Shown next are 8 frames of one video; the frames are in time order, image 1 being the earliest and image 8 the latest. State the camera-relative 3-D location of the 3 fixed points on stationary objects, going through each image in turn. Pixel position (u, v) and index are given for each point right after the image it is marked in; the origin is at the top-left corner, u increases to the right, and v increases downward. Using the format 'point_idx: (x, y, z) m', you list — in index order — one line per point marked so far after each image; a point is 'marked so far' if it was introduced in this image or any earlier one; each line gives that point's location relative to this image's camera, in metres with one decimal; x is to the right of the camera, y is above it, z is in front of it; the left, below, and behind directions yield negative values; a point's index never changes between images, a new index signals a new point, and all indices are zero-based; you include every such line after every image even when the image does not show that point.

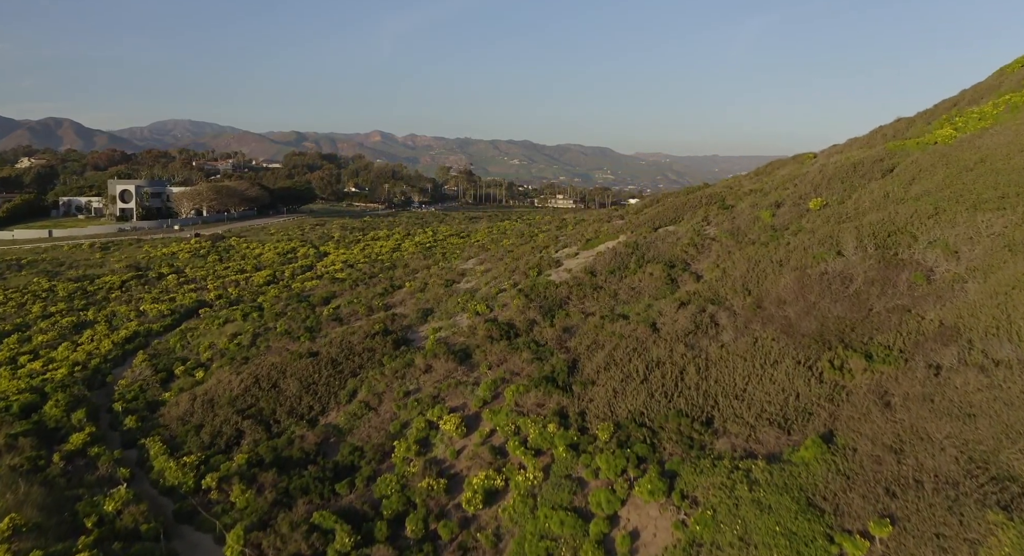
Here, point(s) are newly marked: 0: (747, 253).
0: (+5.8, +0.6, +17.8) m
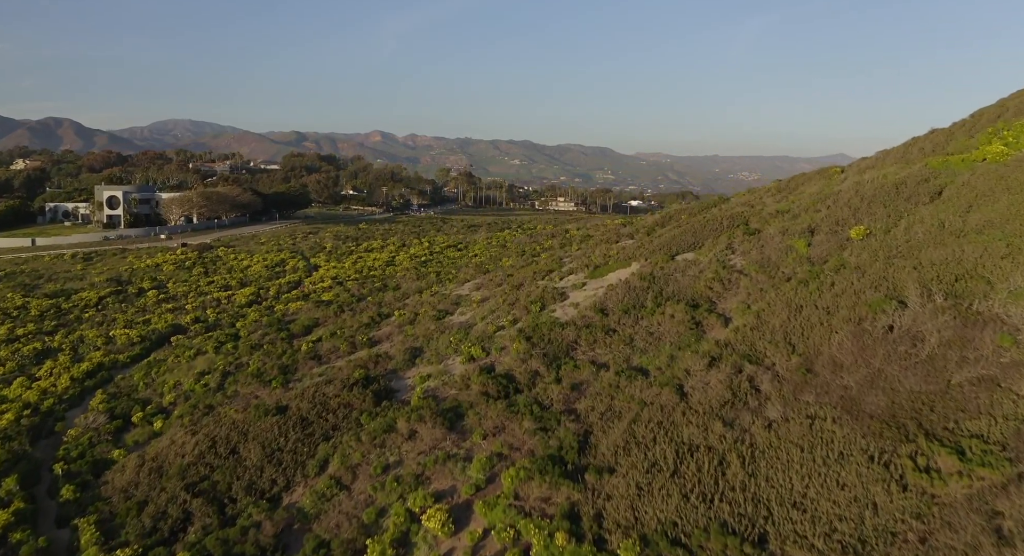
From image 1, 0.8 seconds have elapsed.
0: (+5.8, -0.4, +15.4) m
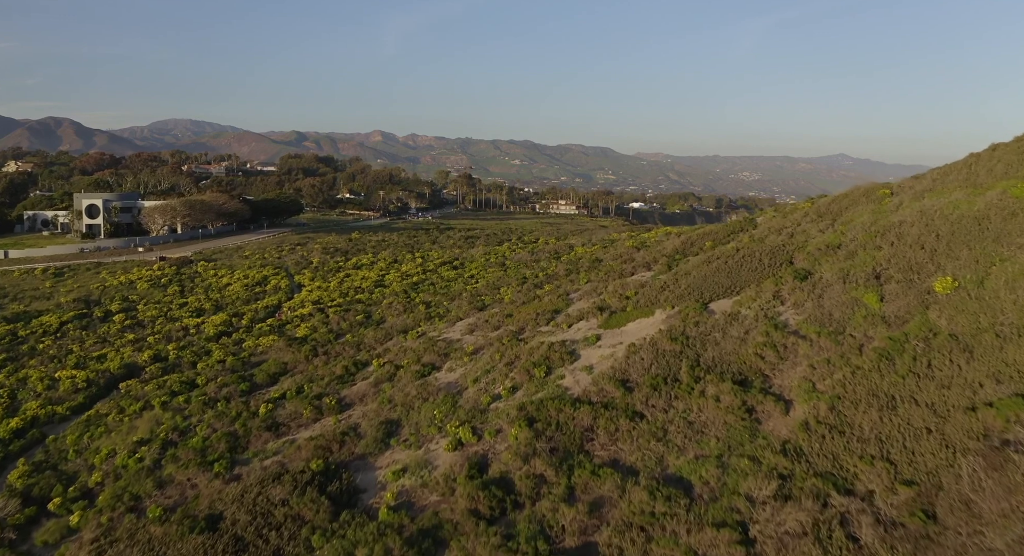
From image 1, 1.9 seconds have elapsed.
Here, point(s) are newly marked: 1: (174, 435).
0: (+5.8, -1.6, +11.9) m
1: (-8.5, -3.9, +17.9) m
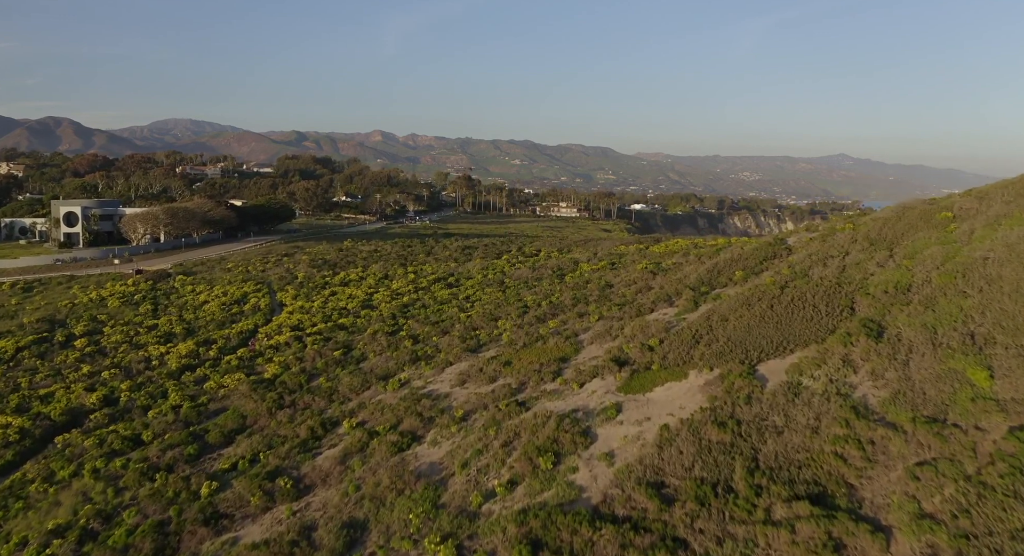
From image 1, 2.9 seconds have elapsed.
0: (+5.8, -2.6, +8.6) m
1: (-8.5, -5.0, +14.6) m
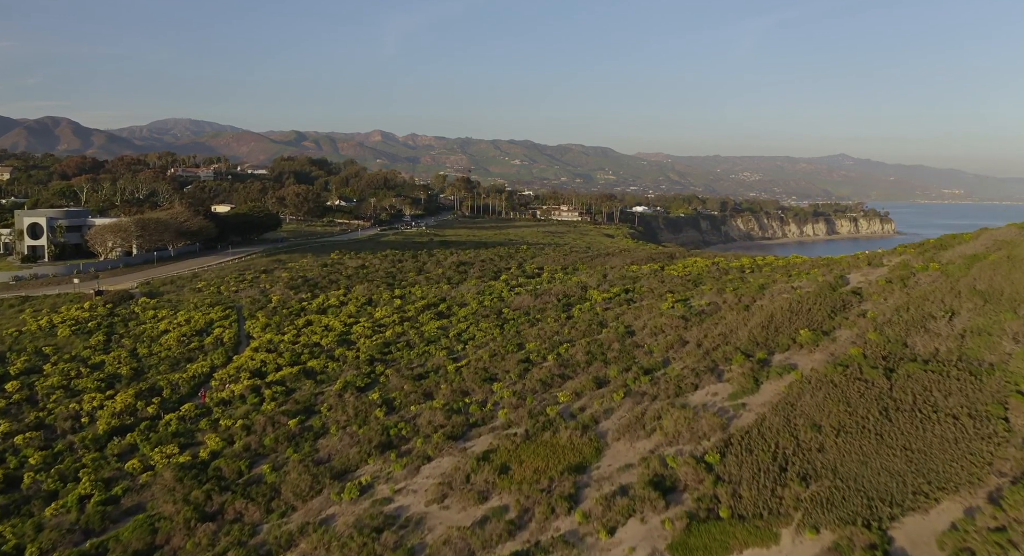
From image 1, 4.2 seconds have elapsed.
0: (+5.7, -4.0, +3.9) m
1: (-8.5, -6.3, +9.9) m
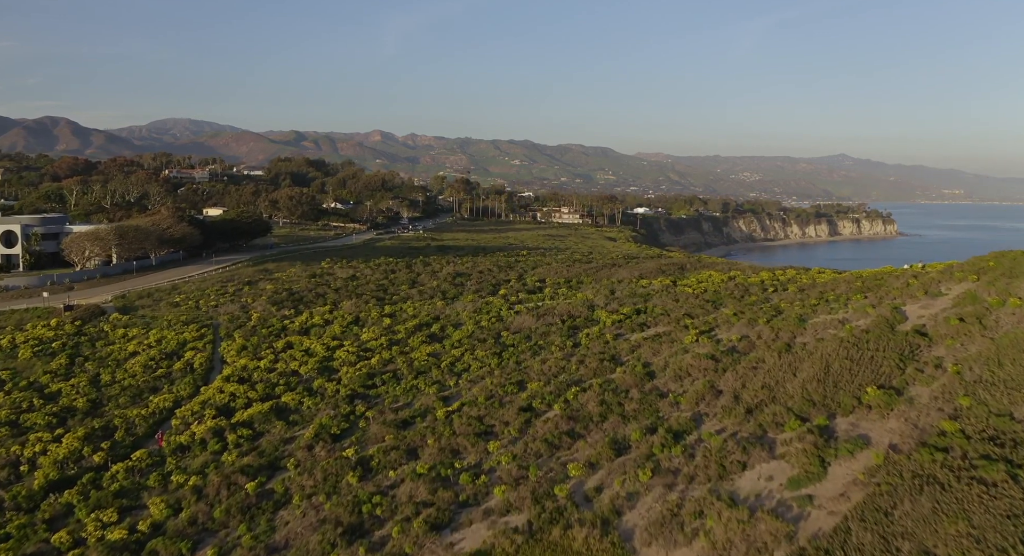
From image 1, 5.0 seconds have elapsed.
0: (+5.7, -4.8, +0.8) m
1: (-8.6, -7.2, +6.9) m
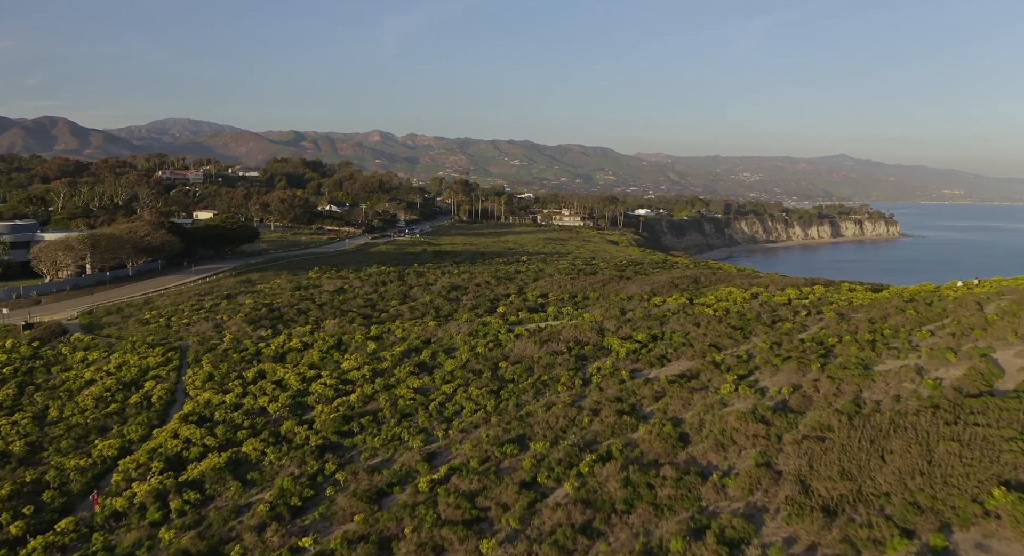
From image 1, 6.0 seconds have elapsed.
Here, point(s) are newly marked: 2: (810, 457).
0: (+5.7, -5.7, -2.7) m
1: (-8.6, -8.0, +3.4) m
2: (+5.1, -3.1, +12.4) m
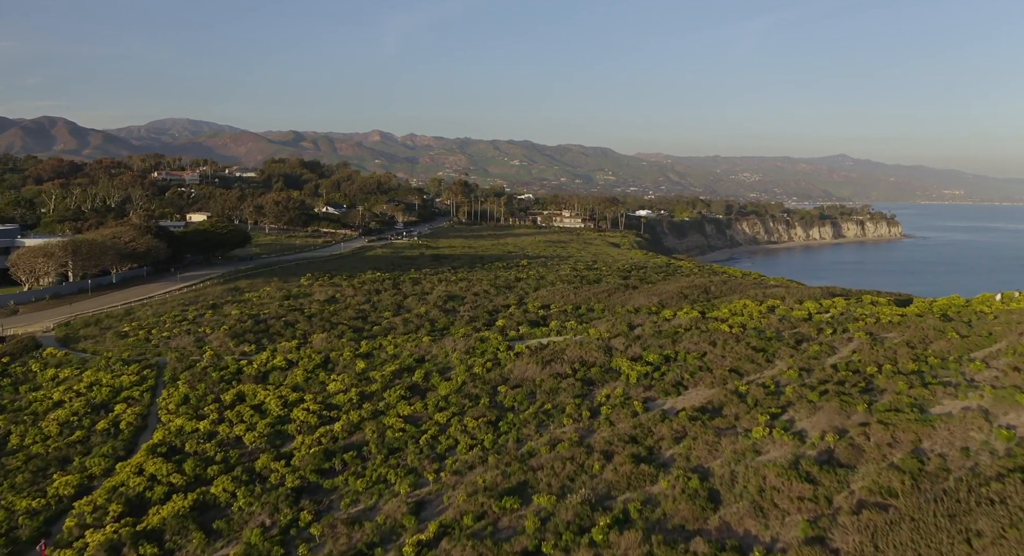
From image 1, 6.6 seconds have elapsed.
0: (+5.7, -6.2, -4.8) m
1: (-8.5, -8.5, +1.2) m
2: (+5.1, -3.6, +10.3) m
